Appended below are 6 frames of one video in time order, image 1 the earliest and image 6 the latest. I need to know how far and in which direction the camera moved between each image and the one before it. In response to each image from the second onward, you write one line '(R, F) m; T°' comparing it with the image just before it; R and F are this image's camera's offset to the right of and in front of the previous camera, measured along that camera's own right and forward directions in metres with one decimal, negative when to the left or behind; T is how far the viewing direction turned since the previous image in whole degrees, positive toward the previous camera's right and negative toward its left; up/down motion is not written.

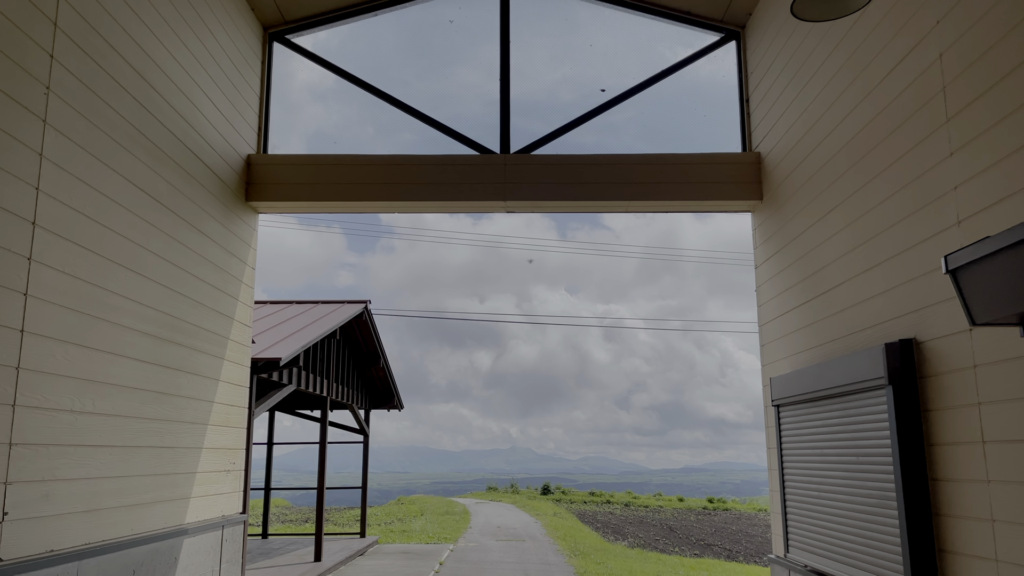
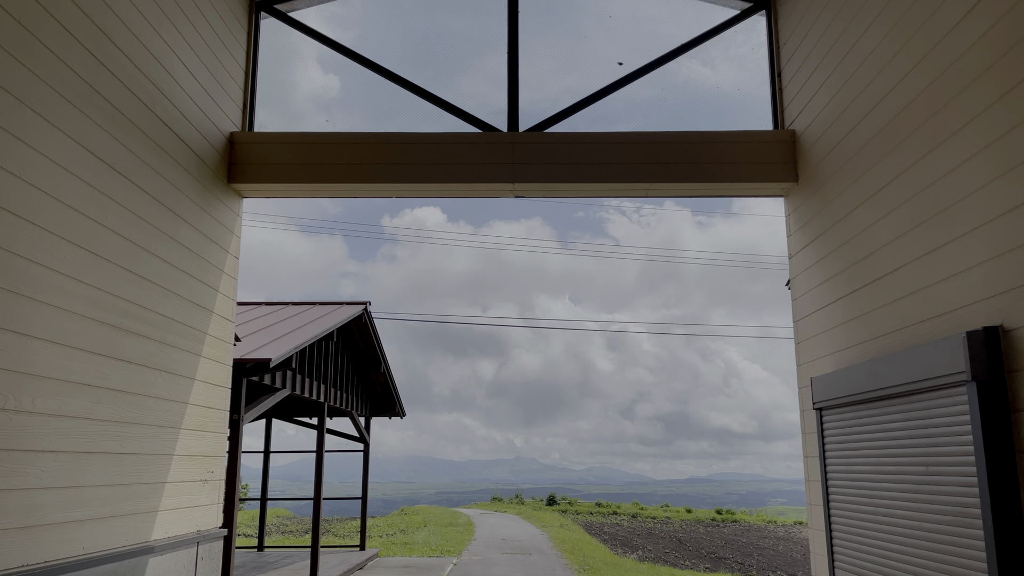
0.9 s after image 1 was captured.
(0.0, +0.6) m; 0°
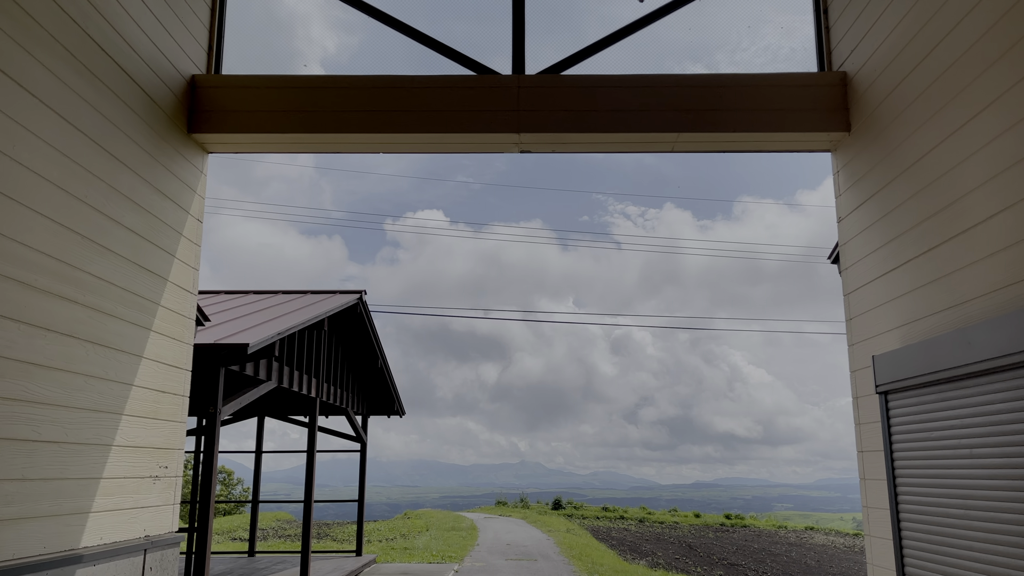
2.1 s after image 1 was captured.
(0.0, +0.9) m; 0°
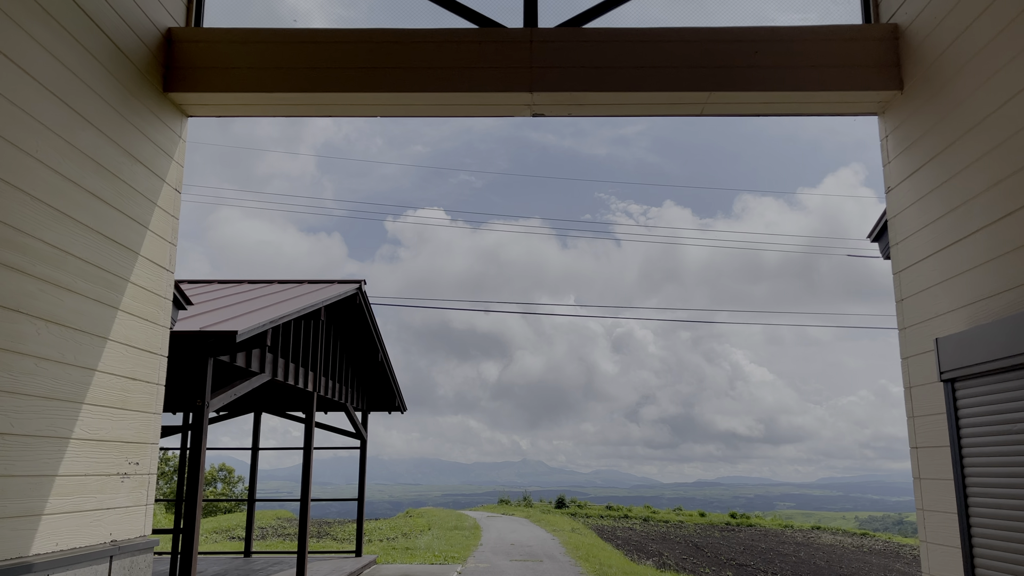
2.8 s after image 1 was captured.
(-0.1, +0.5) m; 0°
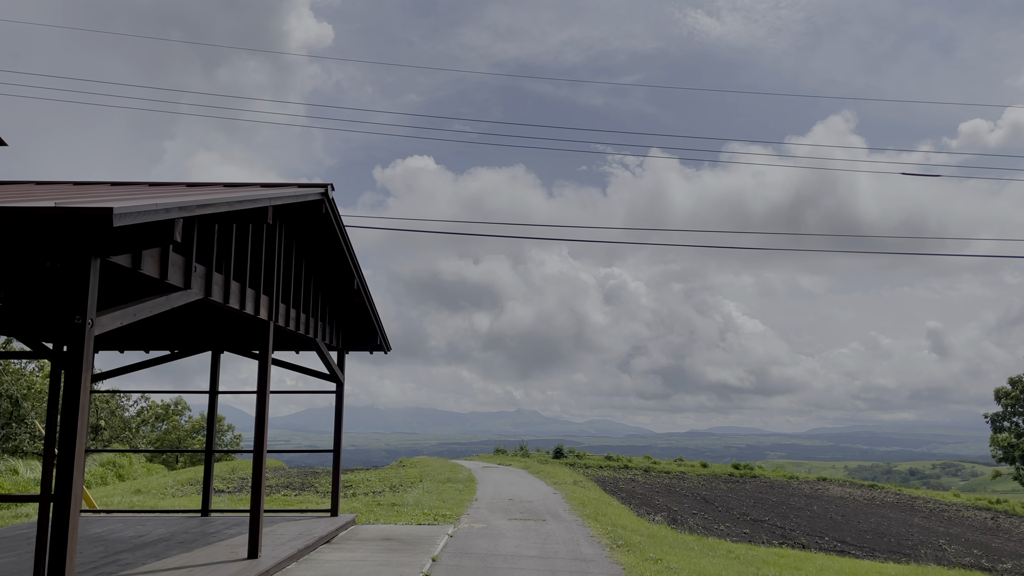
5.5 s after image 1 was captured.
(-0.1, +2.3) m; +1°
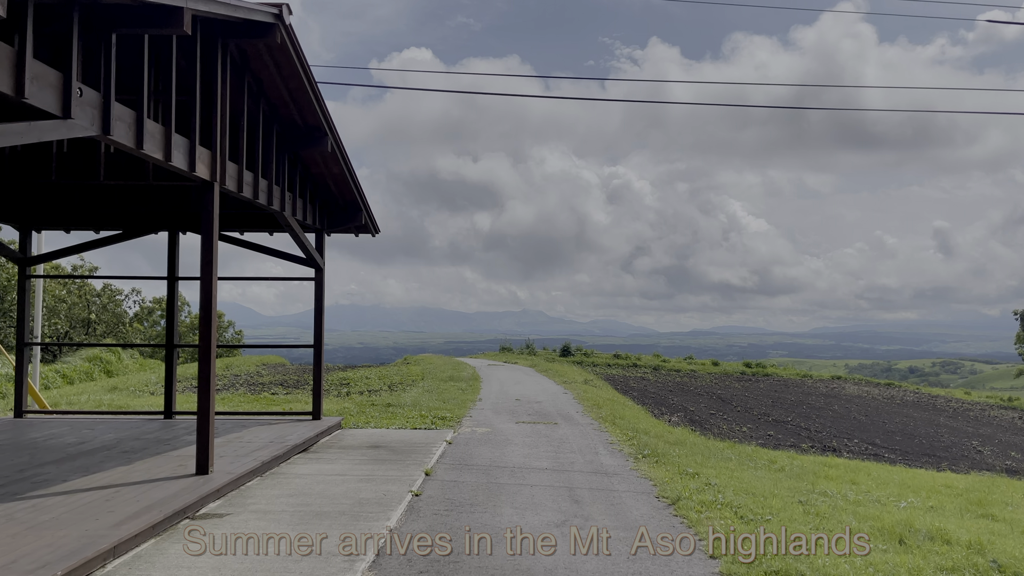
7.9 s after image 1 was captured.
(-0.1, +2.0) m; 0°
